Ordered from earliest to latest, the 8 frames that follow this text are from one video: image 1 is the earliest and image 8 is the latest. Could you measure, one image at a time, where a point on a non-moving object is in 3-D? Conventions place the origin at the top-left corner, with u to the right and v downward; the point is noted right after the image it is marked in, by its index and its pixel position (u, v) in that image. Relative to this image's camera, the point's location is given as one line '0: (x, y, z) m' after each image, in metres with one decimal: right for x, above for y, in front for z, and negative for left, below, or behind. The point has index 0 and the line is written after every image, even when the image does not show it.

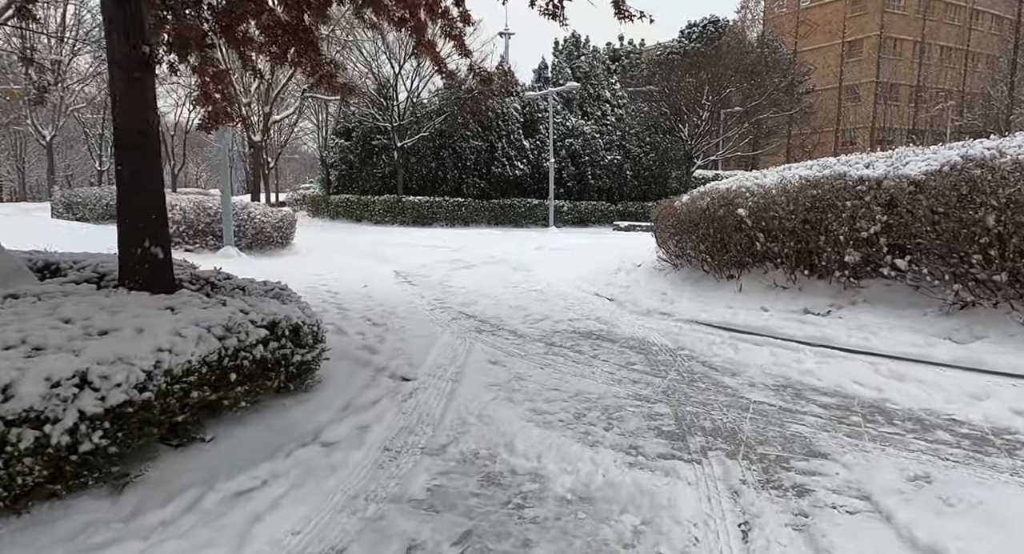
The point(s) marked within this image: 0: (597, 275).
0: (+1.1, 0.0, +8.3) m
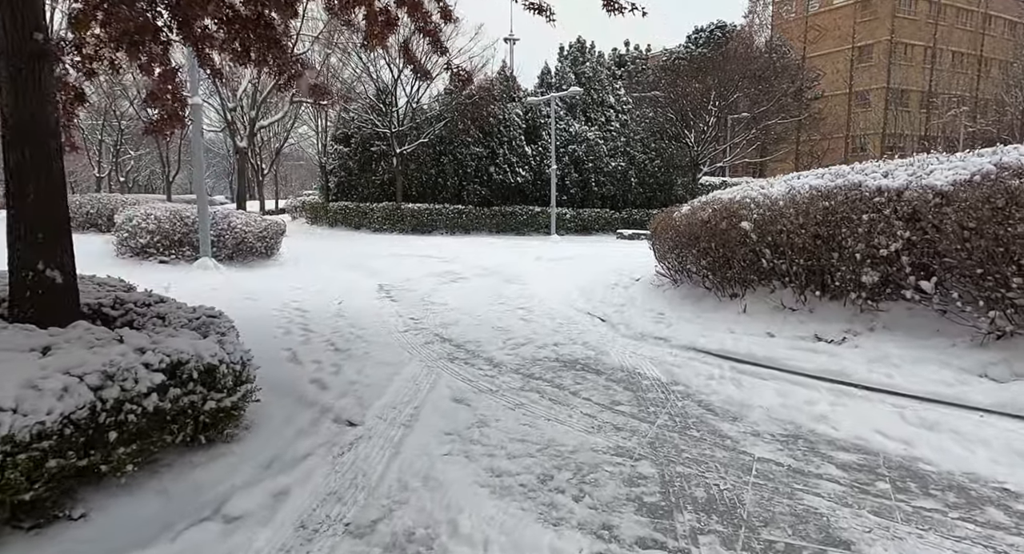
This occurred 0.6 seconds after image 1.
0: (+1.0, -0.2, +7.7) m
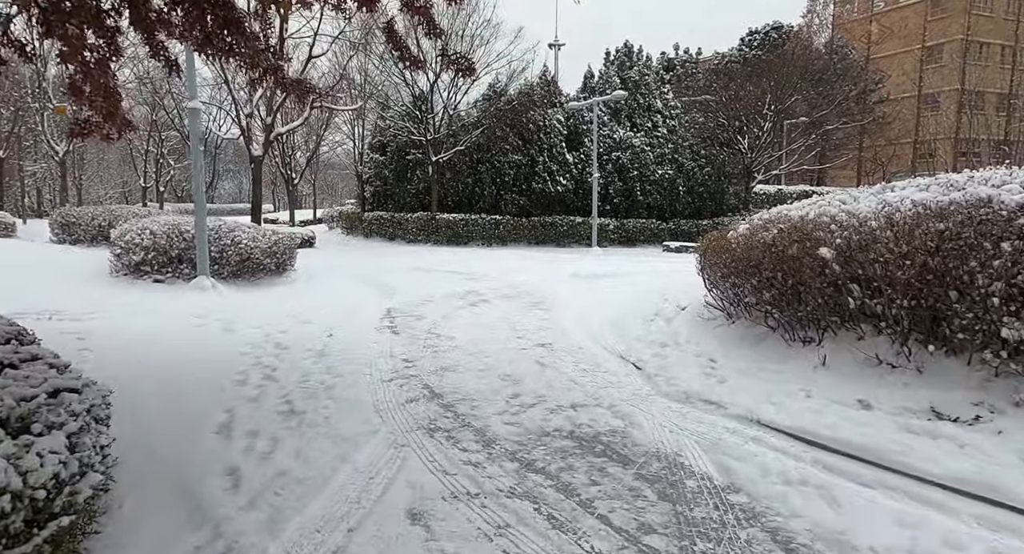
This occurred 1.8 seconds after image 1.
0: (+1.2, -0.5, +6.5) m
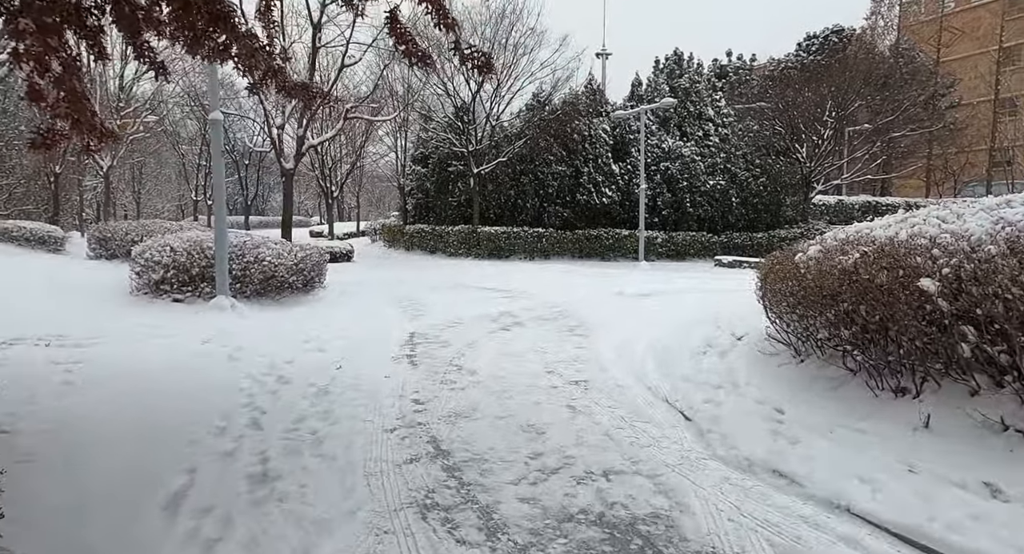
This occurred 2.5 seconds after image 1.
0: (+1.5, -0.7, +5.7) m
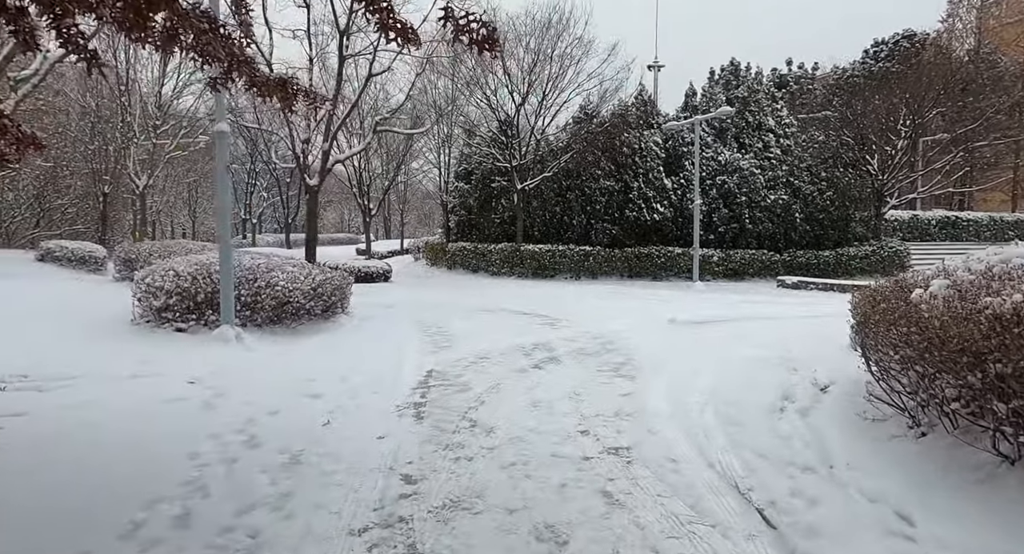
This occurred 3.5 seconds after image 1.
0: (+1.7, -1.0, +4.6) m
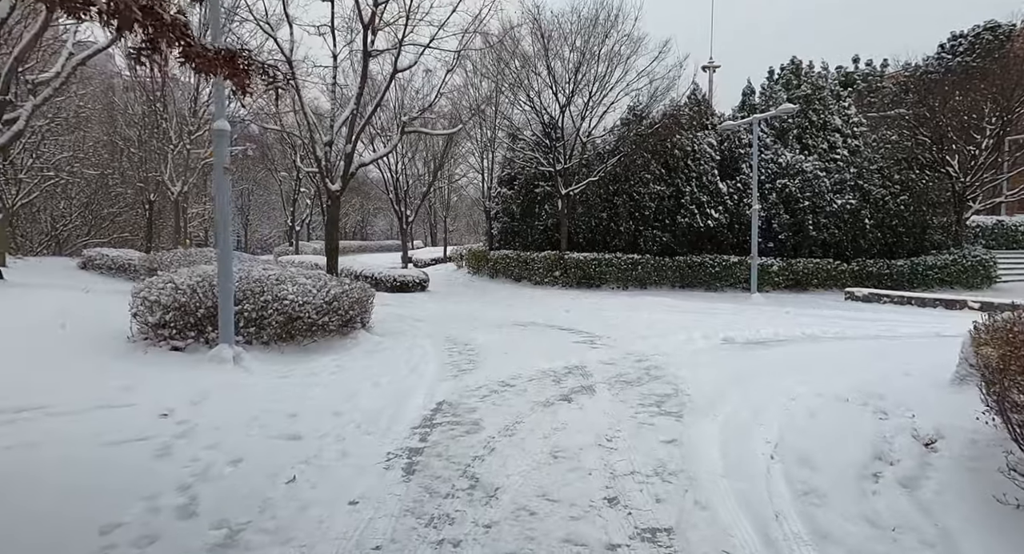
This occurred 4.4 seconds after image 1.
0: (+1.8, -1.1, +3.5) m
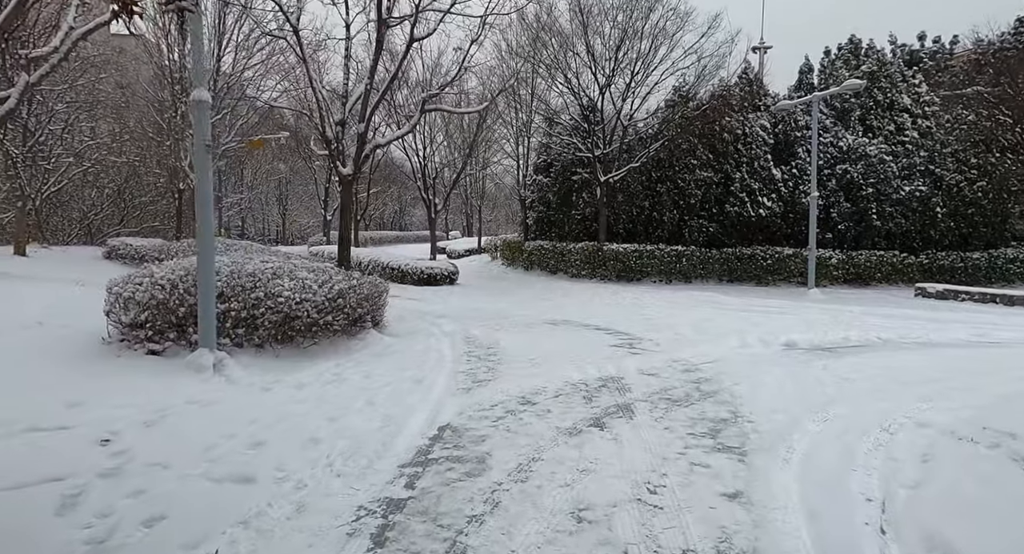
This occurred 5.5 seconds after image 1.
0: (+1.8, -1.1, +2.4) m
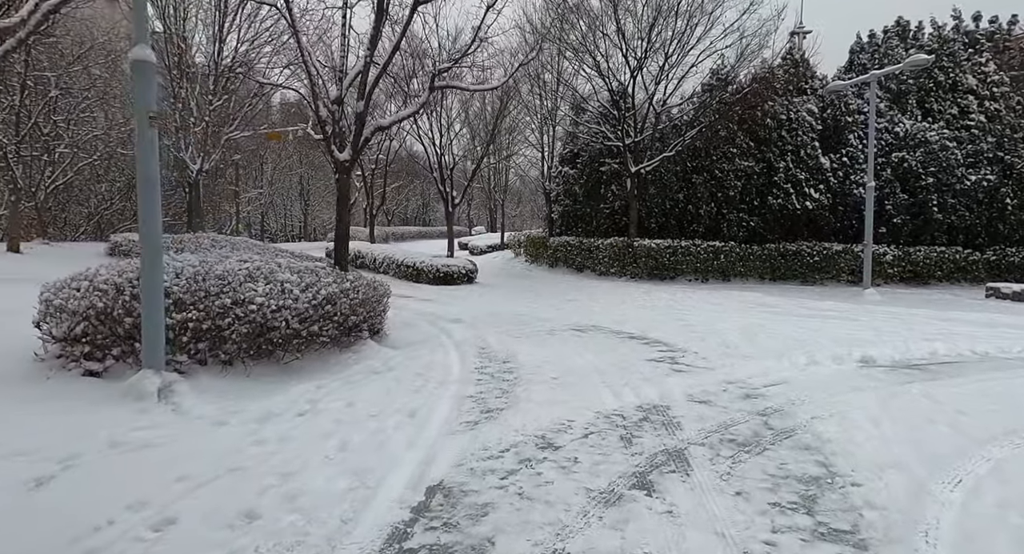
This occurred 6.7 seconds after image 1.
0: (+1.7, -1.2, +1.1) m
